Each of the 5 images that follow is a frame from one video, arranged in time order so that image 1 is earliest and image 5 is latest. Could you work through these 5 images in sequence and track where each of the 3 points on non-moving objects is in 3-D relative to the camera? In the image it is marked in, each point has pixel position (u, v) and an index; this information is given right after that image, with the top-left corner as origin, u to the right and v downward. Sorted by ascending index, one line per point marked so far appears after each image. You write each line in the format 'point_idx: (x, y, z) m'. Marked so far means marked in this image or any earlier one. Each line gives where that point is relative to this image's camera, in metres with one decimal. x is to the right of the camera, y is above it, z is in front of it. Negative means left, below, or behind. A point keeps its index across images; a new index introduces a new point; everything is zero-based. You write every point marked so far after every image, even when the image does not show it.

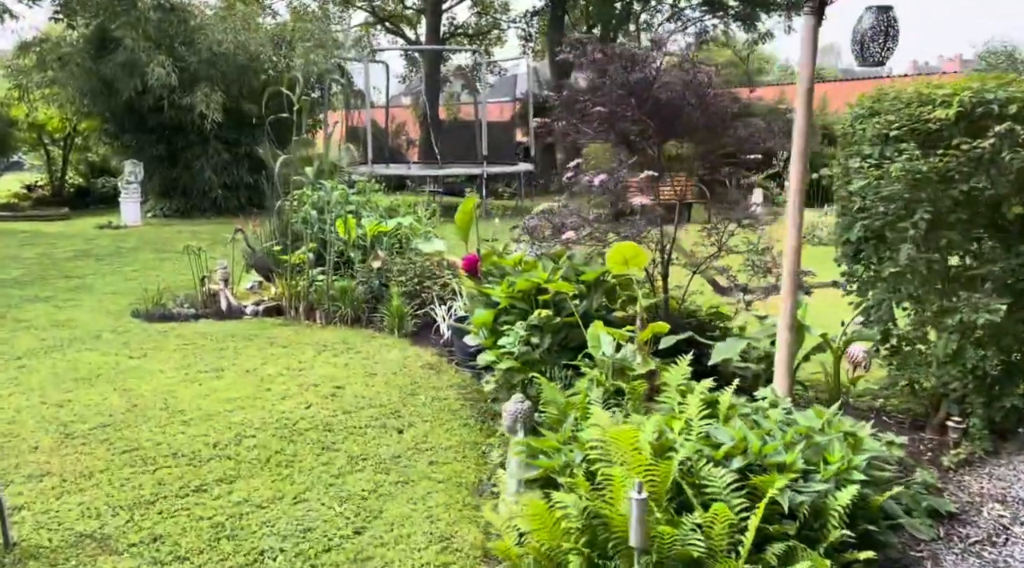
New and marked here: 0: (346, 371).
0: (-0.8, -0.5, +5.2) m
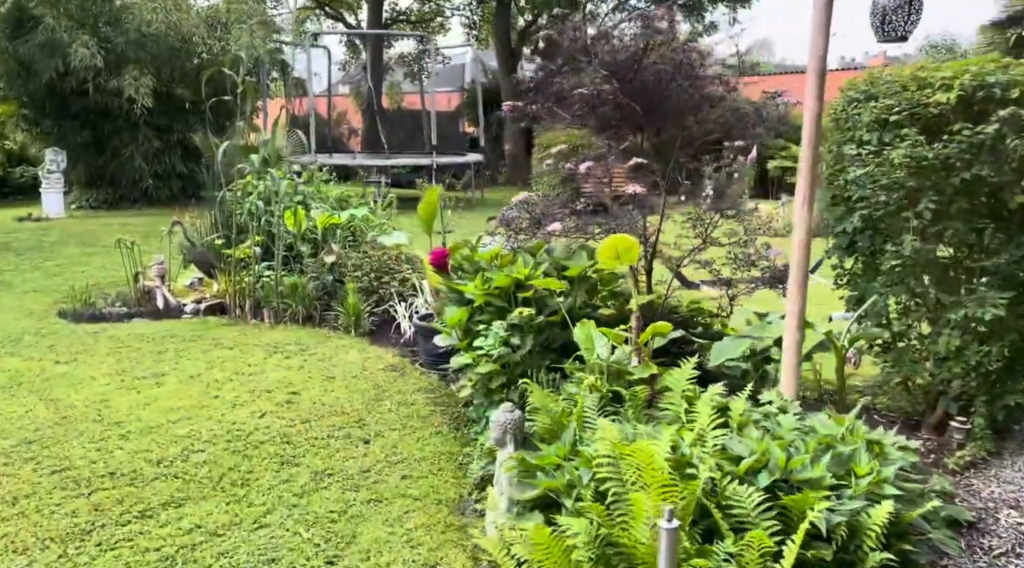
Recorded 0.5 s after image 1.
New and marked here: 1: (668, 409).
0: (-1.0, -0.4, +4.8) m
1: (+0.5, -0.4, +3.0) m
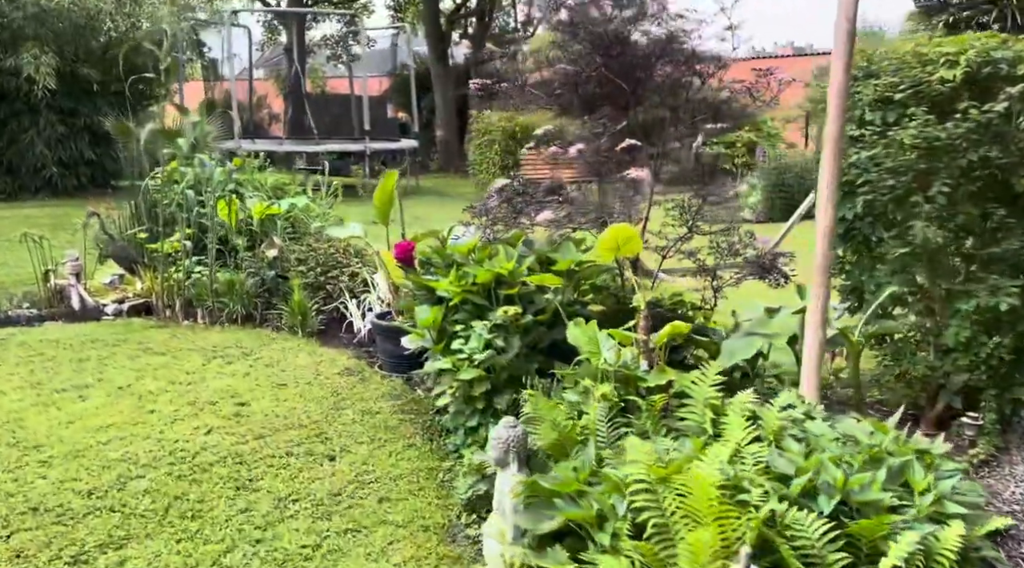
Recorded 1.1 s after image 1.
0: (-1.1, -0.4, +4.3) m
1: (+0.5, -0.4, +2.7) m
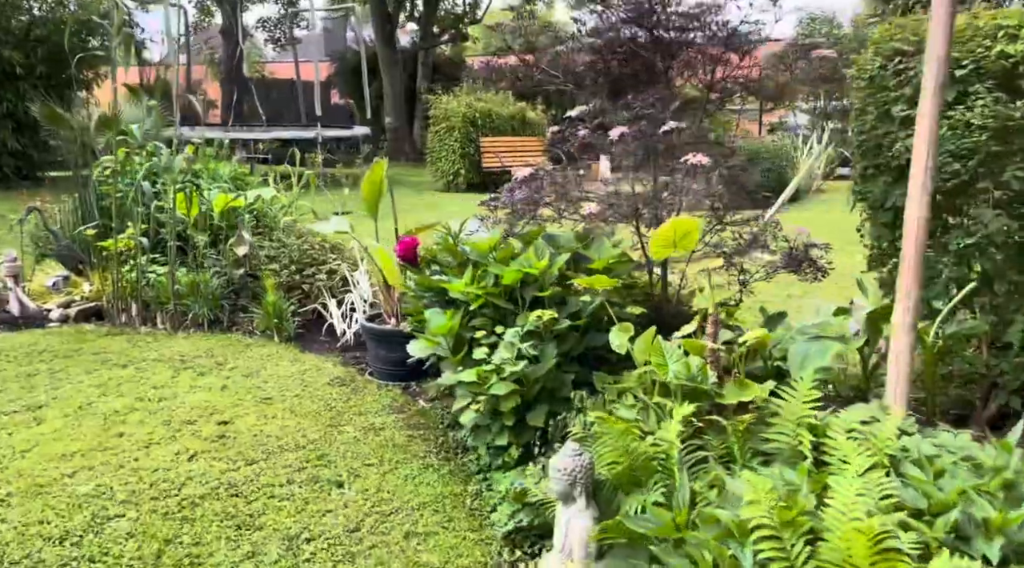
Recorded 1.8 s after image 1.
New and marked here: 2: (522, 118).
0: (-1.1, -0.4, +3.9) m
1: (+0.6, -0.4, +2.3) m
2: (+0.1, +2.0, +12.0) m
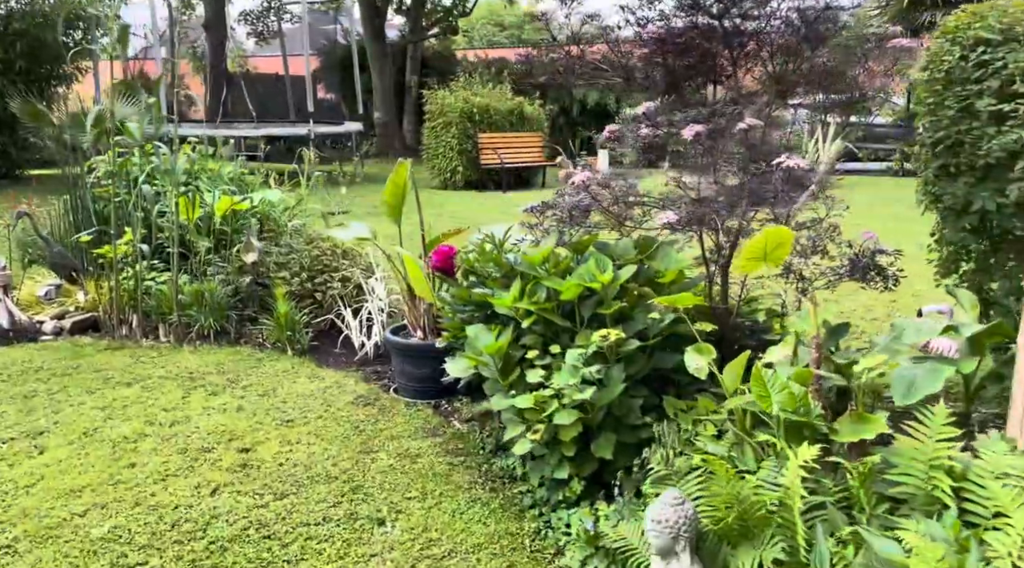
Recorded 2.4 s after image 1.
0: (-0.9, -0.5, +3.5) m
1: (+0.8, -0.4, +2.0) m
2: (+0.1, +2.0, +11.7) m
